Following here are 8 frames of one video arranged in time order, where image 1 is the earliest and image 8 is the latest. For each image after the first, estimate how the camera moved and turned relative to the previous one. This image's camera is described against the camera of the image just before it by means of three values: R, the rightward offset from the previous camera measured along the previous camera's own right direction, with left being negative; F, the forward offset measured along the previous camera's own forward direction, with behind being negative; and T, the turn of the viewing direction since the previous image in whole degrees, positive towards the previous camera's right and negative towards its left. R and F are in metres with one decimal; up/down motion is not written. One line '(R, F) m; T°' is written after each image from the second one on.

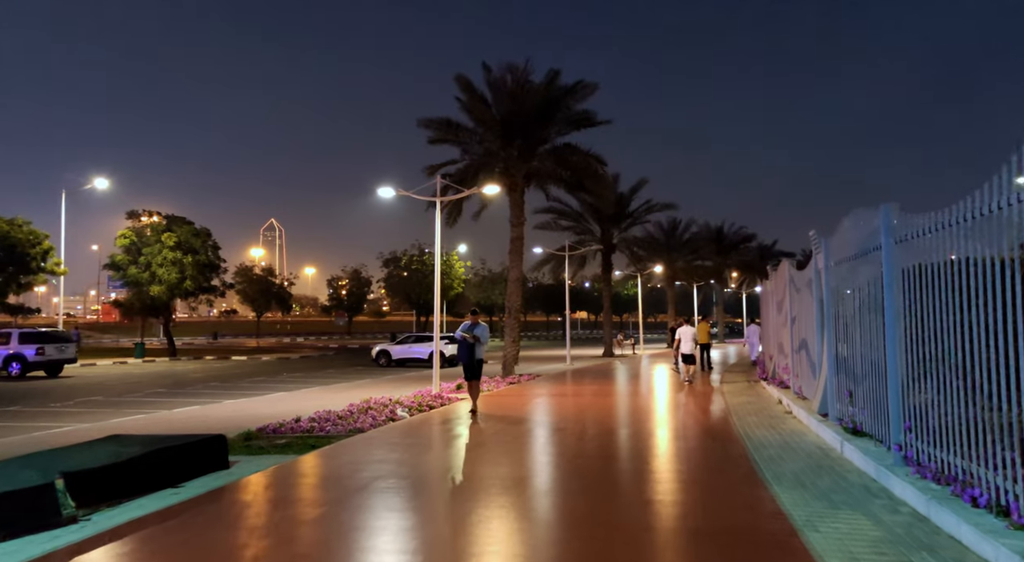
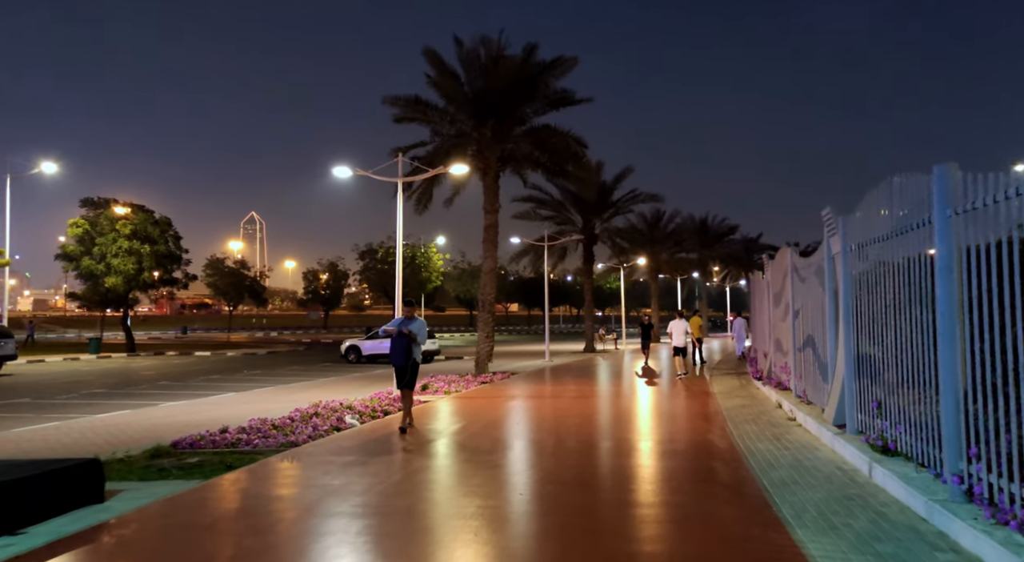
(+0.3, +1.6) m; +1°
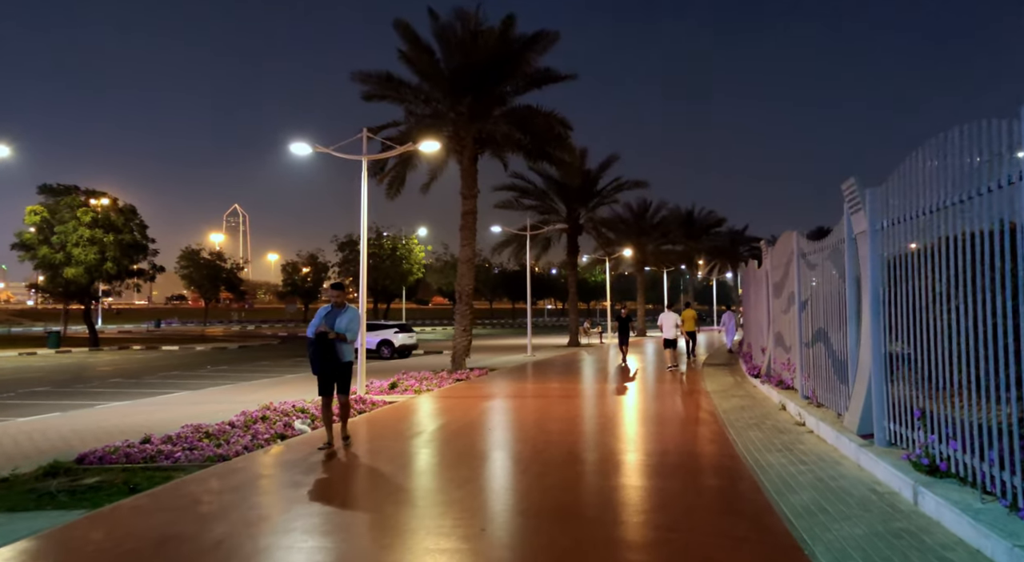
(+0.2, +1.4) m; +1°
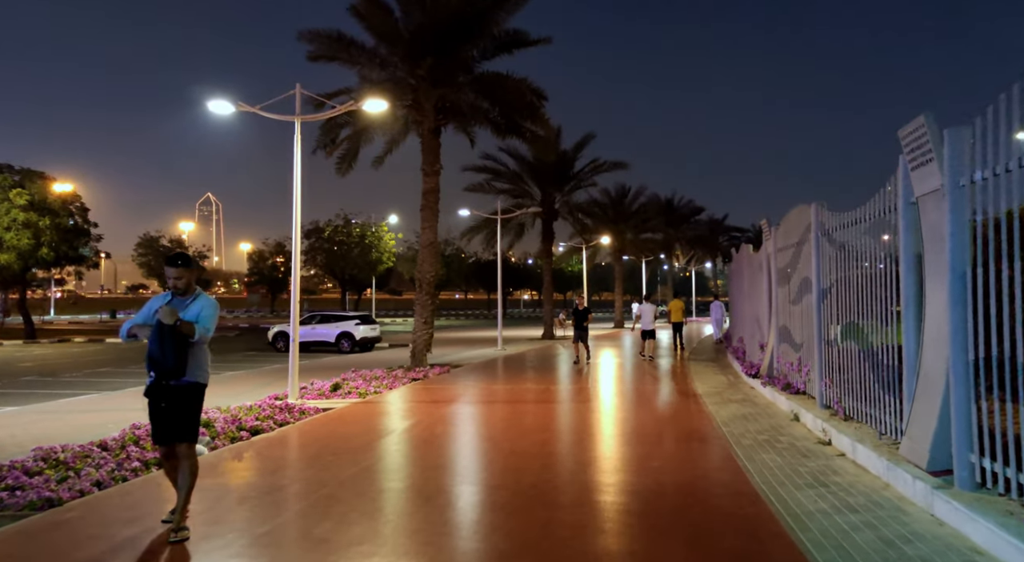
(+0.3, +2.1) m; +2°
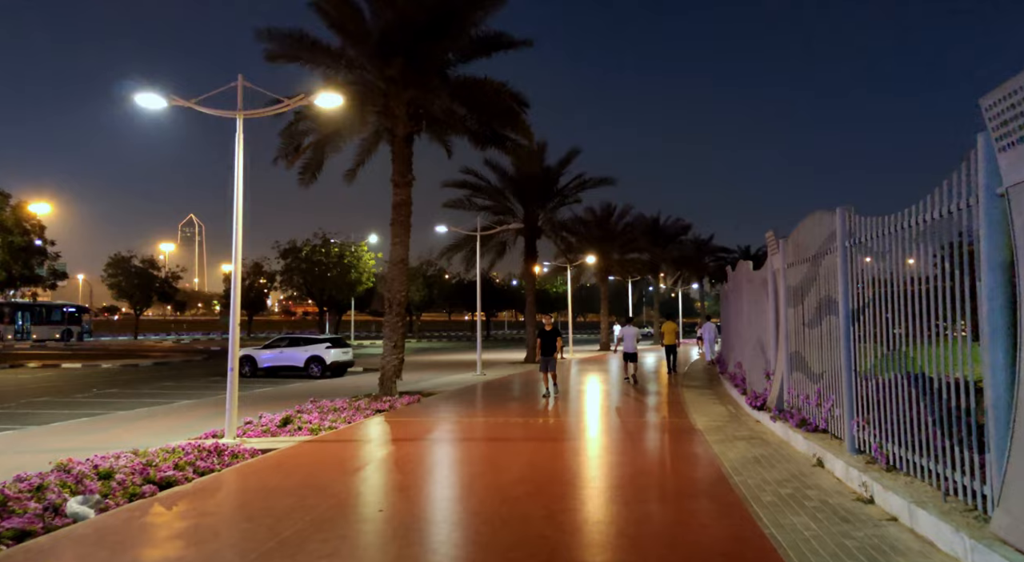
(+0.2, +1.5) m; +1°
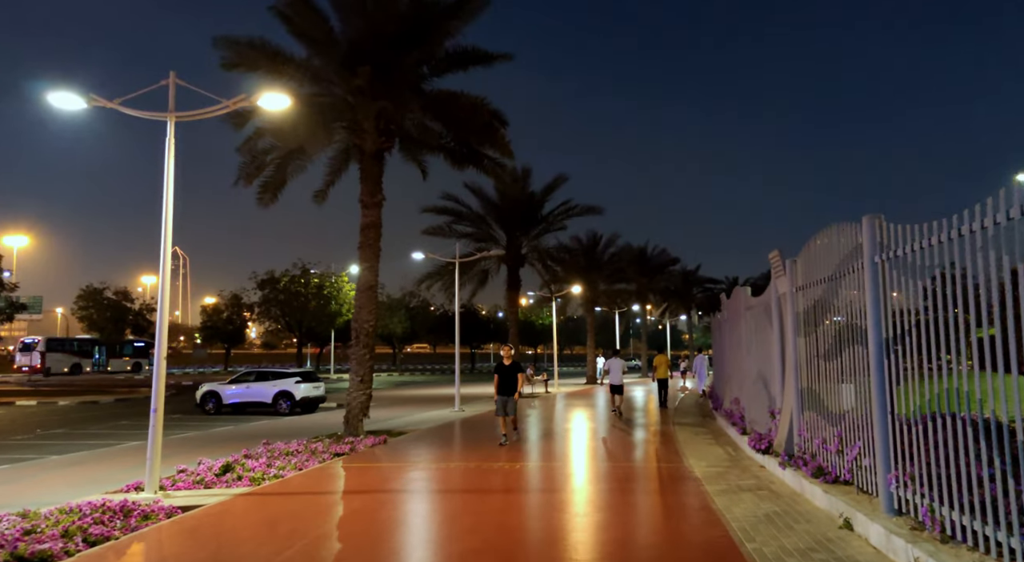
(+0.2, +1.3) m; +1°
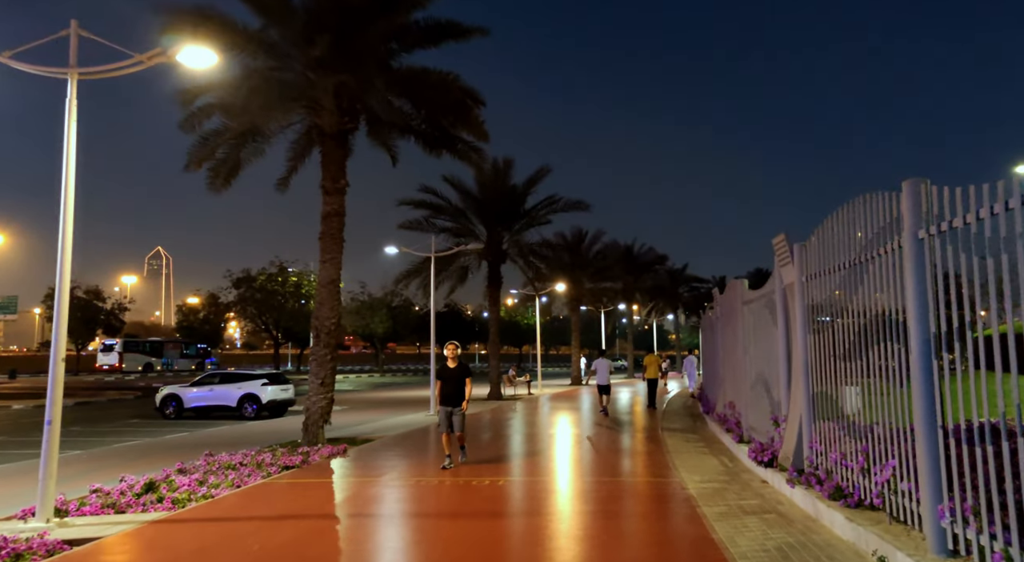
(+0.2, +1.3) m; +1°
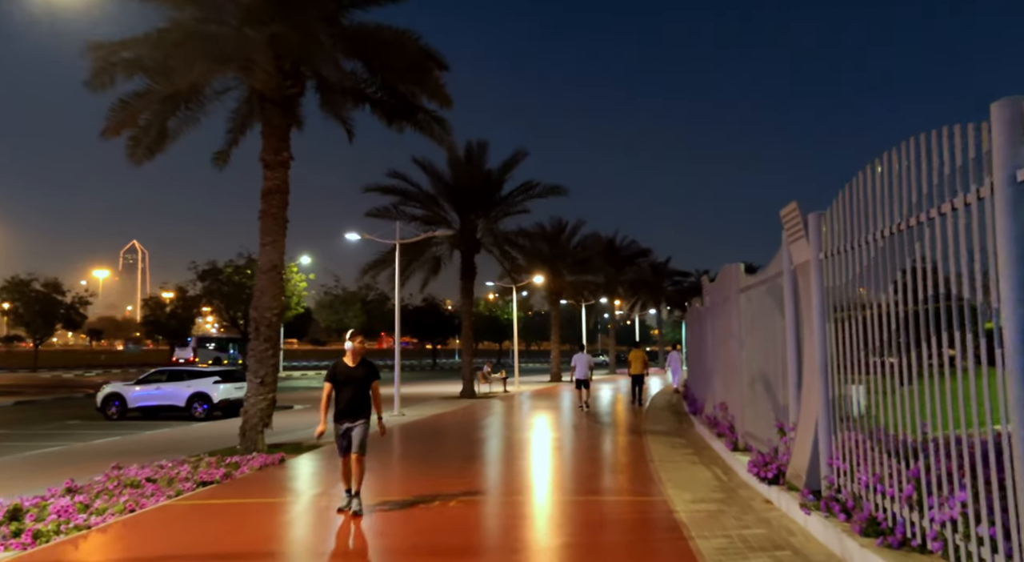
(+0.3, +1.6) m; +1°
